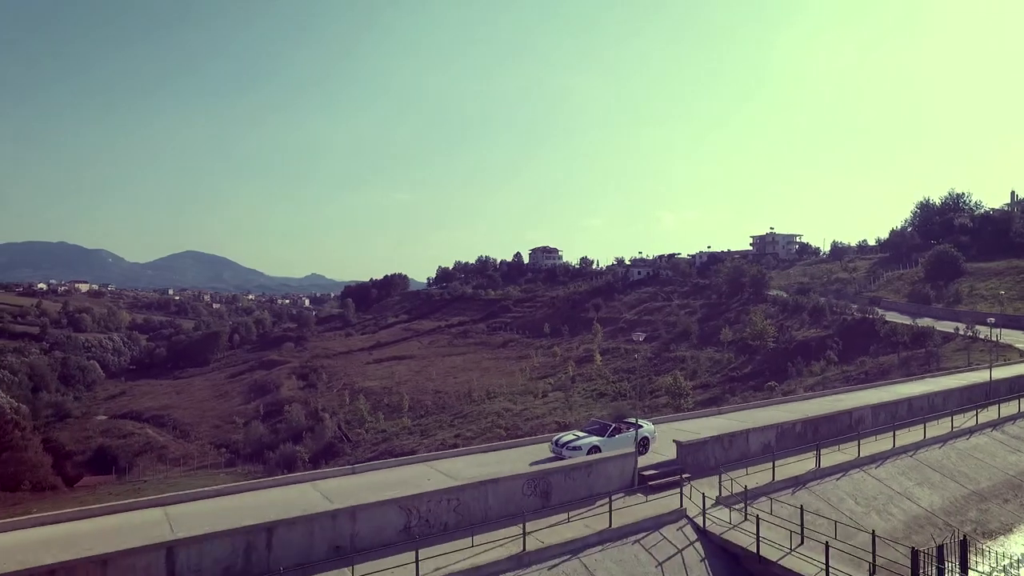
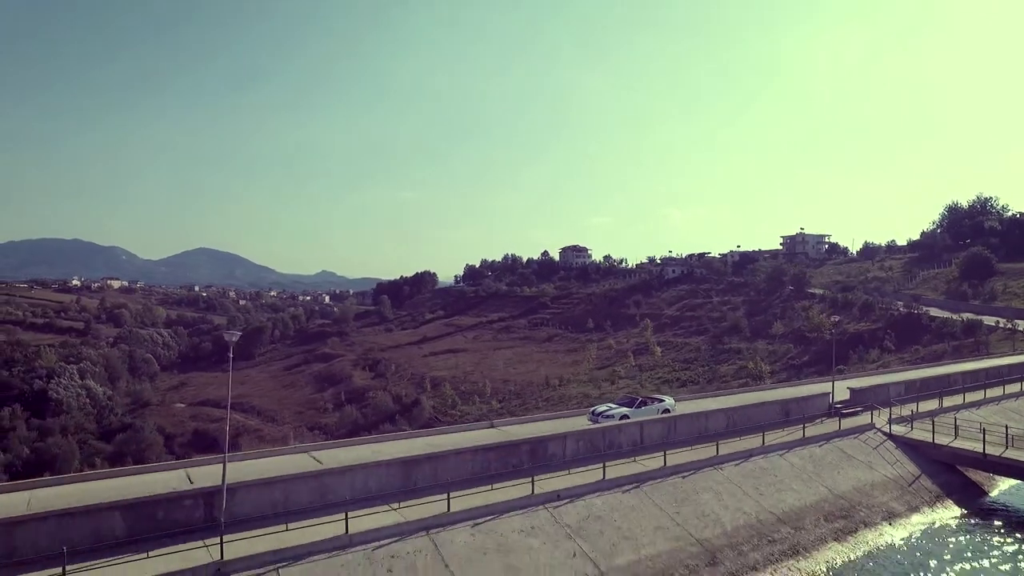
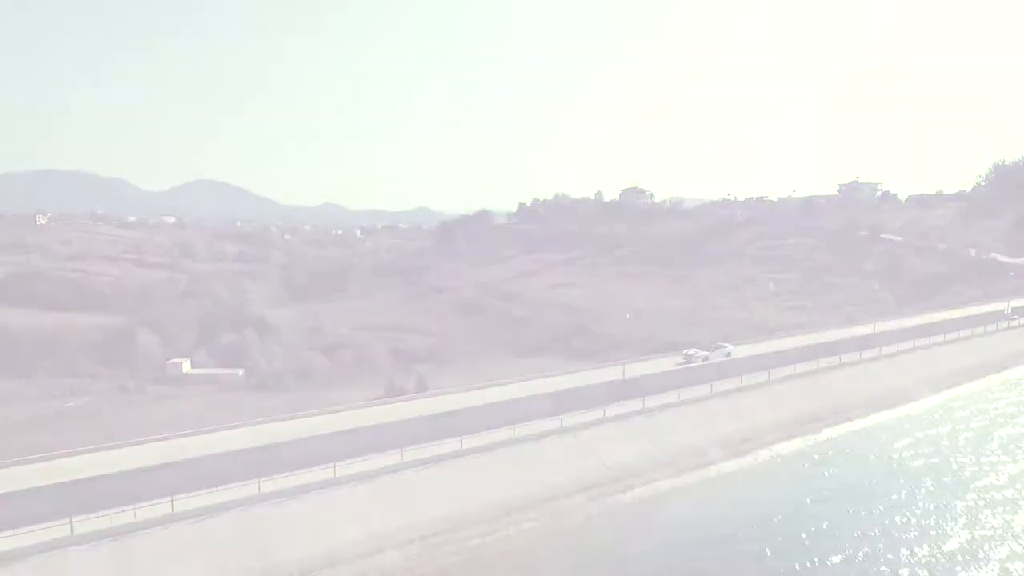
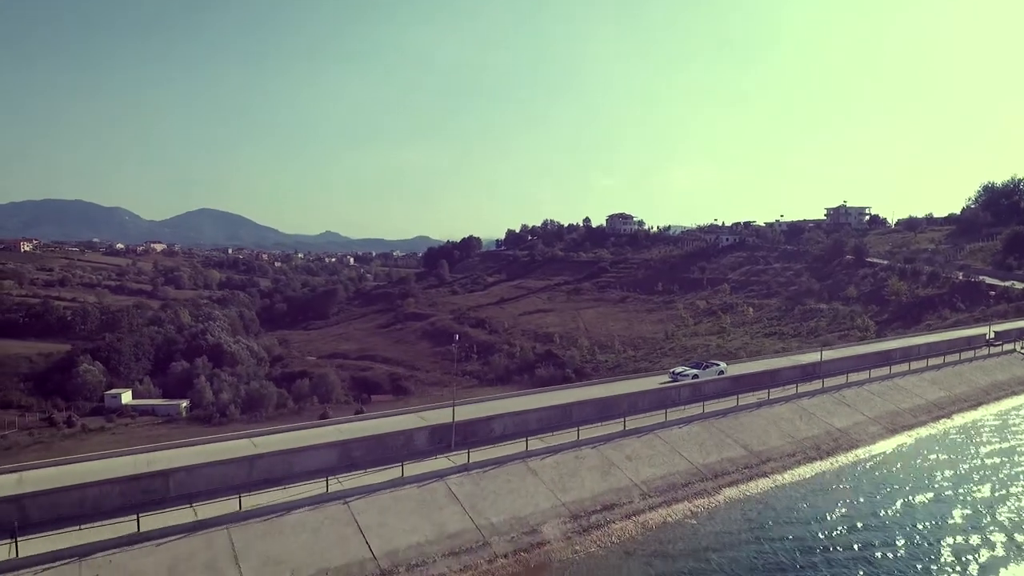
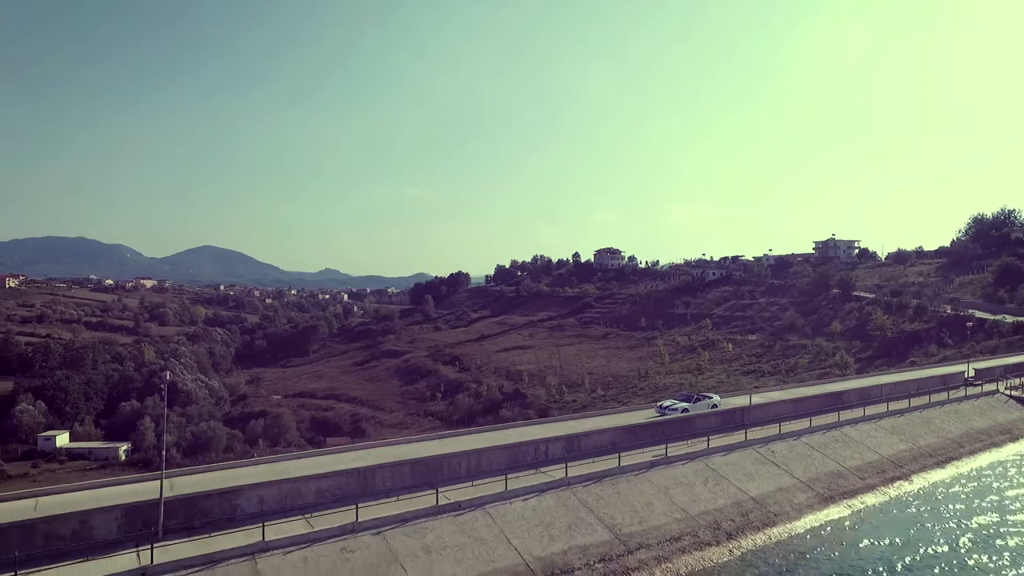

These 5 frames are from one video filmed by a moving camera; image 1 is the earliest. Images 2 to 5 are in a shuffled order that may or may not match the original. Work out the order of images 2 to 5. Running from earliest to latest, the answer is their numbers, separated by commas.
2, 5, 4, 3
